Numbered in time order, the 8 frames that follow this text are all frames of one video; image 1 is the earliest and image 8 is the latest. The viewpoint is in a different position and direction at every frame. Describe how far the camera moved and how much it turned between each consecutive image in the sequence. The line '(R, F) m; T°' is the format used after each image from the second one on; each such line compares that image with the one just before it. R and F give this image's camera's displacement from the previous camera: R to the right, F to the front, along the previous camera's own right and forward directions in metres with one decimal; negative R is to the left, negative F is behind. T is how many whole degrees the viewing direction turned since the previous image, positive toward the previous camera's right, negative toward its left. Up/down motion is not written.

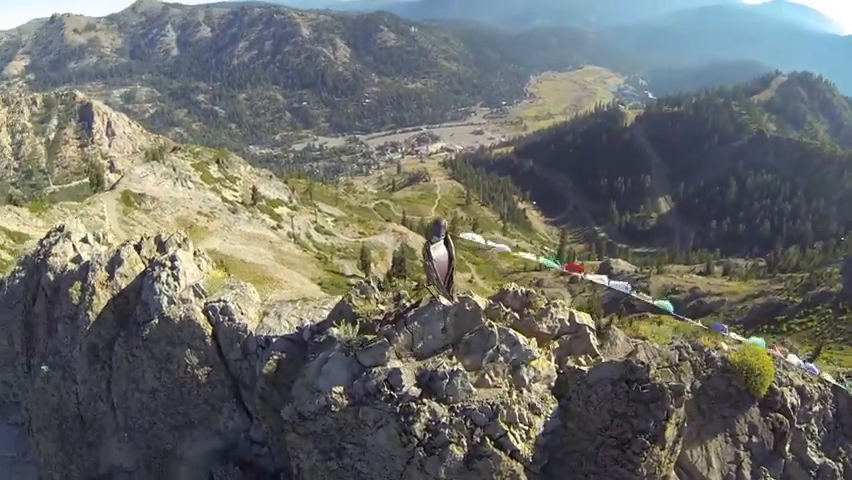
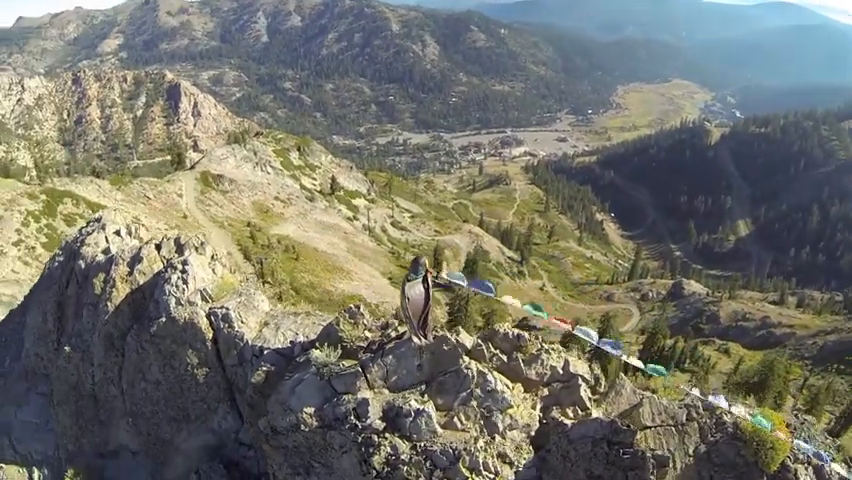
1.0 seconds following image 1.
(+4.6, +0.4) m; -8°
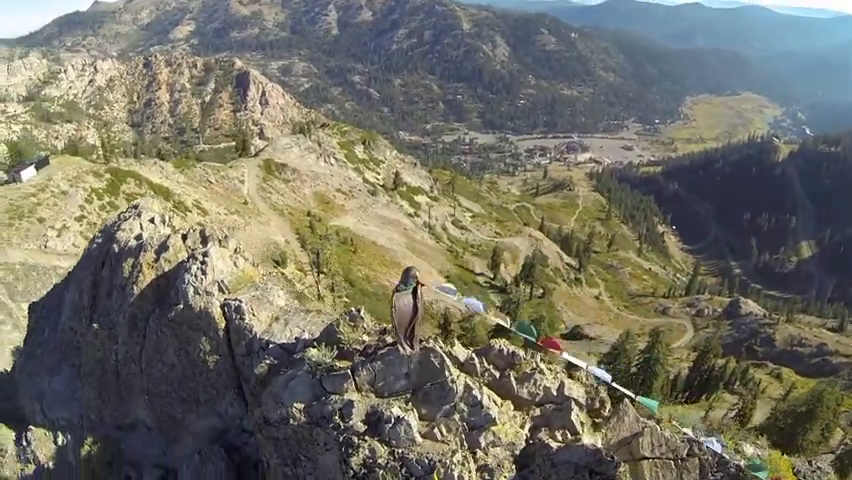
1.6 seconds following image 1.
(+3.3, +0.2) m; -6°
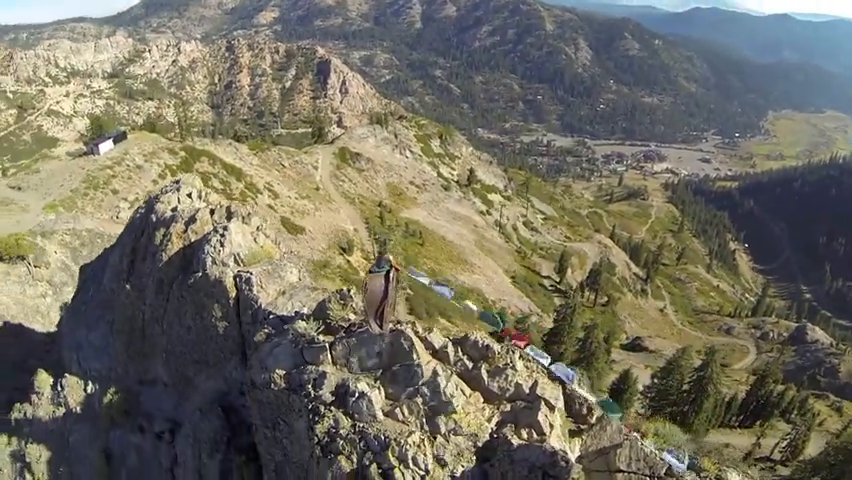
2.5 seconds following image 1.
(+4.5, +0.2) m; -8°
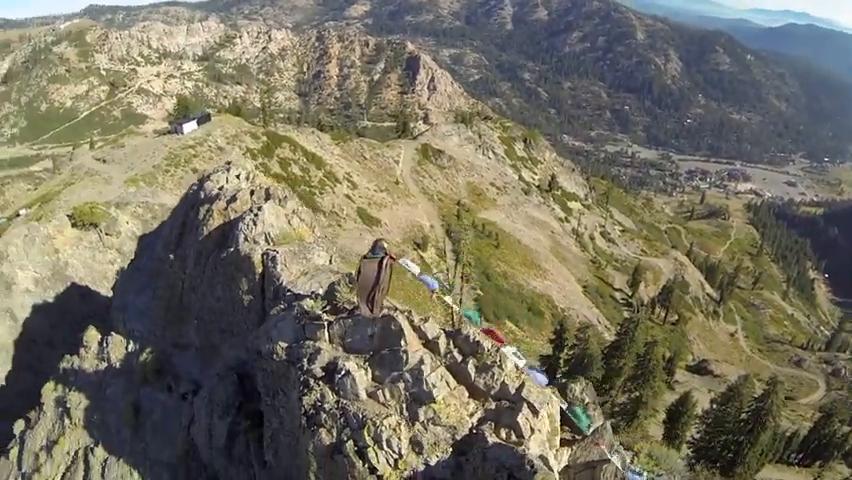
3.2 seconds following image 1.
(+4.7, +0.2) m; -9°
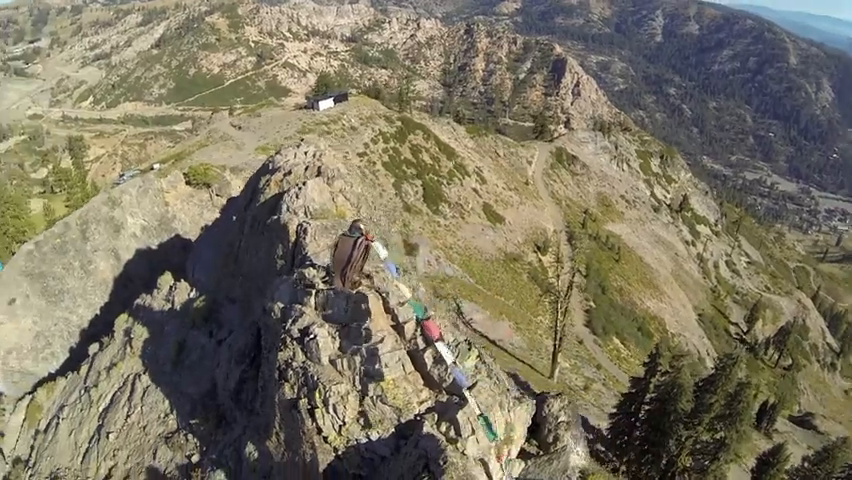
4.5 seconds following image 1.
(+8.7, +0.9) m; -15°
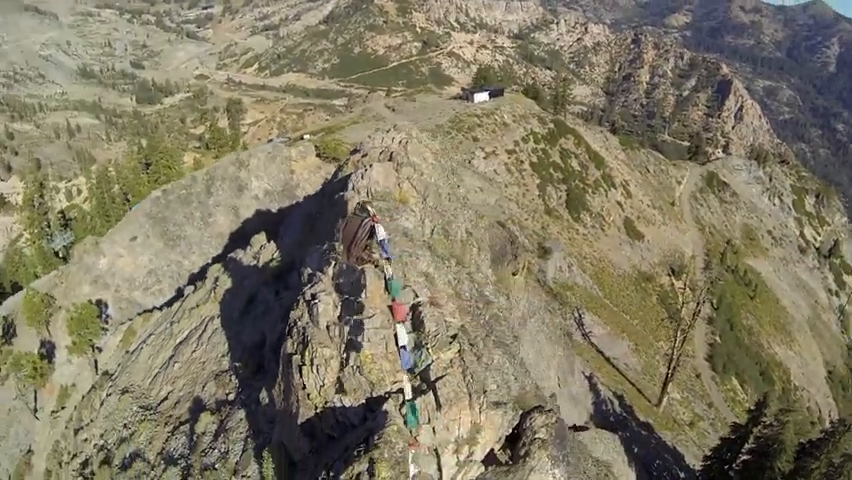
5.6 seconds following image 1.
(+8.7, +1.1) m; -16°
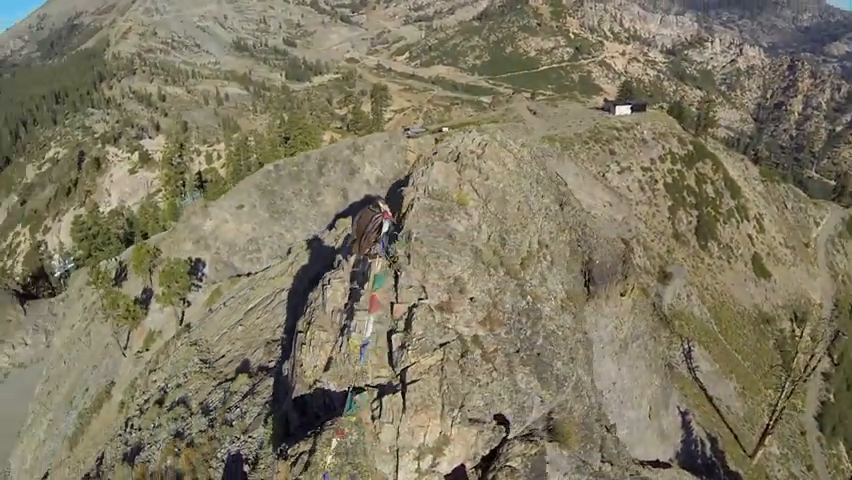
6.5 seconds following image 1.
(+7.8, +1.0) m; -14°
